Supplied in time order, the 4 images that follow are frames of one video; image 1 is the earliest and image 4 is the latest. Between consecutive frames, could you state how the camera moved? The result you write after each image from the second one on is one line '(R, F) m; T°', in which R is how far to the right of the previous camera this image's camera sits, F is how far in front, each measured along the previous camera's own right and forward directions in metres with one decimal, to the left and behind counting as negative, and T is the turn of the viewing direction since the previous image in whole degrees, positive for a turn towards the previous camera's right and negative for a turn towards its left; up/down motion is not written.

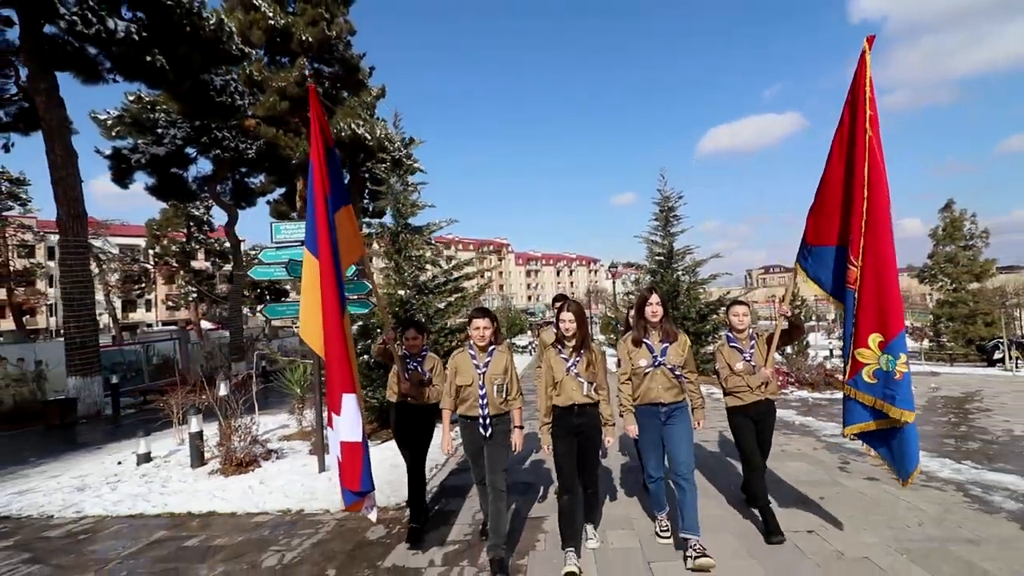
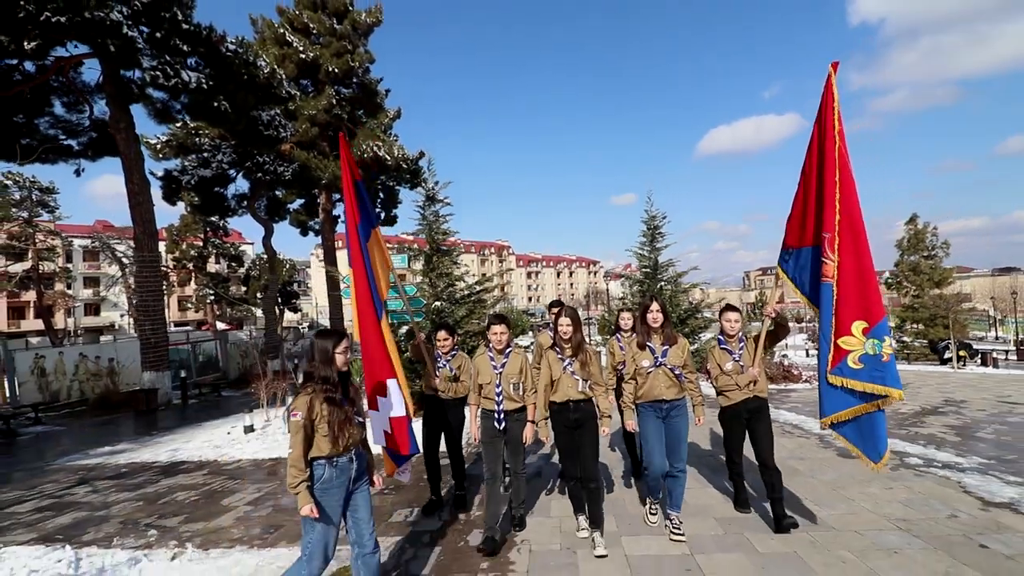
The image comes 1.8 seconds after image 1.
(-0.2, -2.1) m; 0°
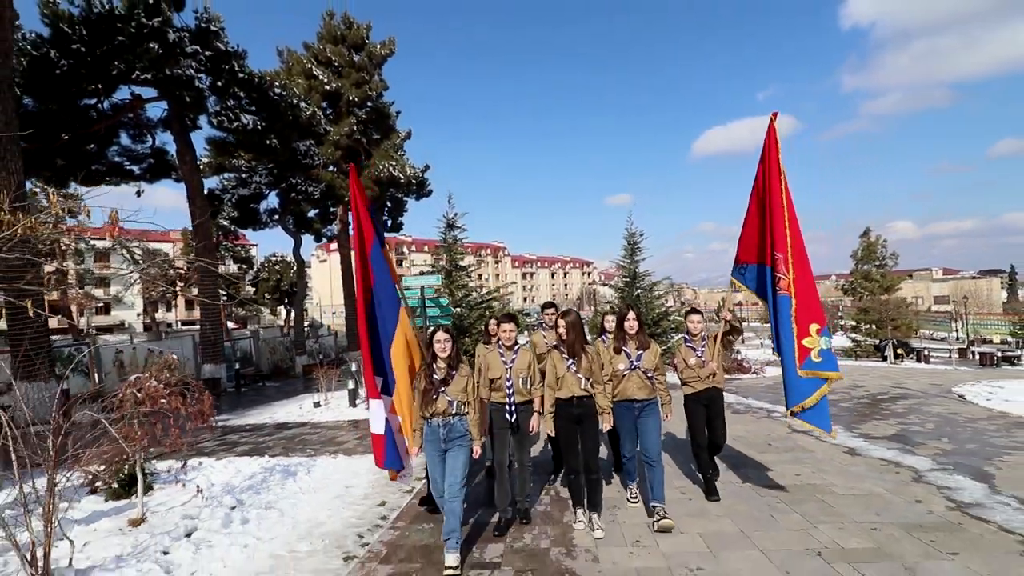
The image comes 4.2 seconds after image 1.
(-0.2, -2.8) m; +1°
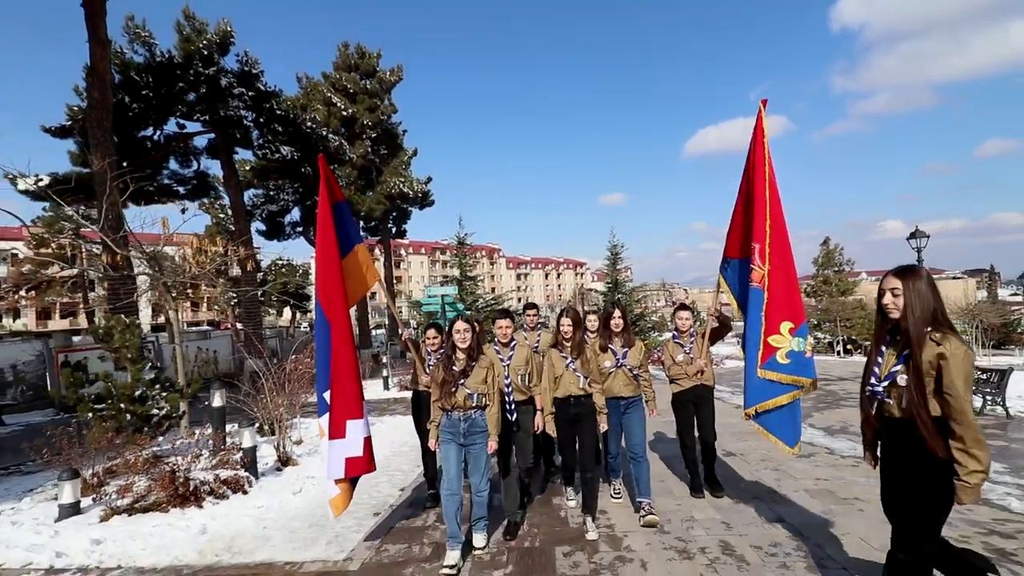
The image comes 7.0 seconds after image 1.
(-0.2, -2.9) m; +1°
